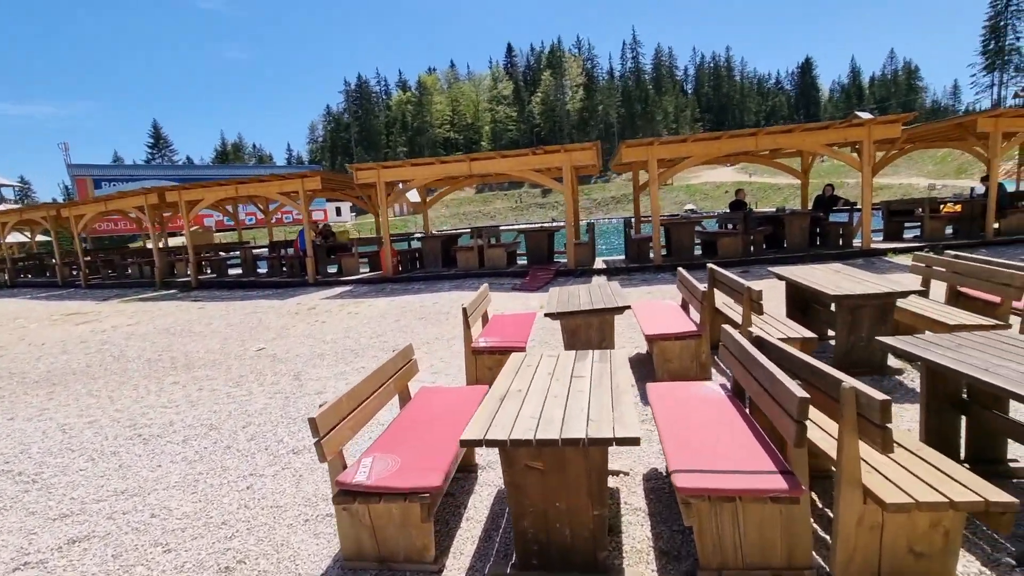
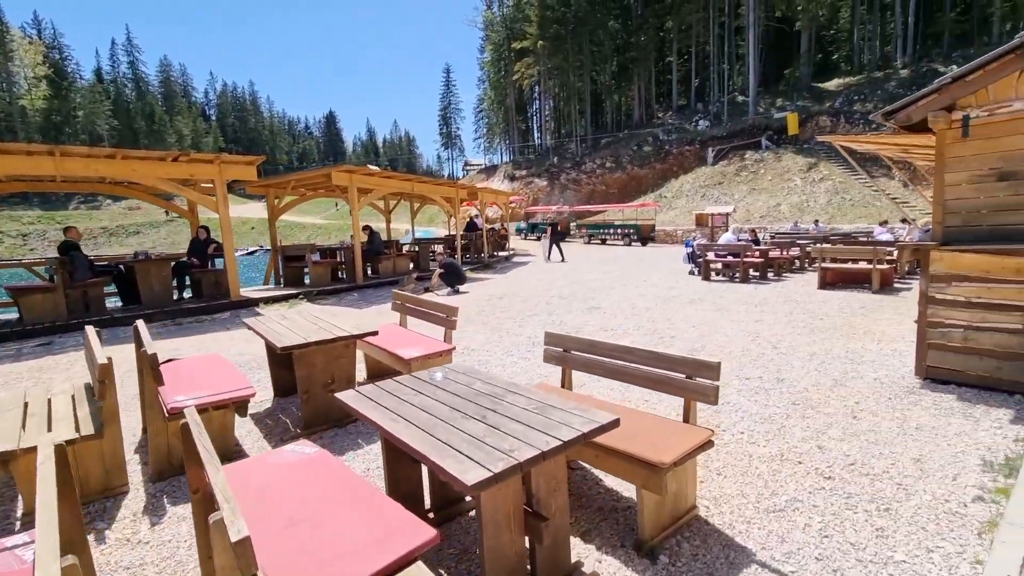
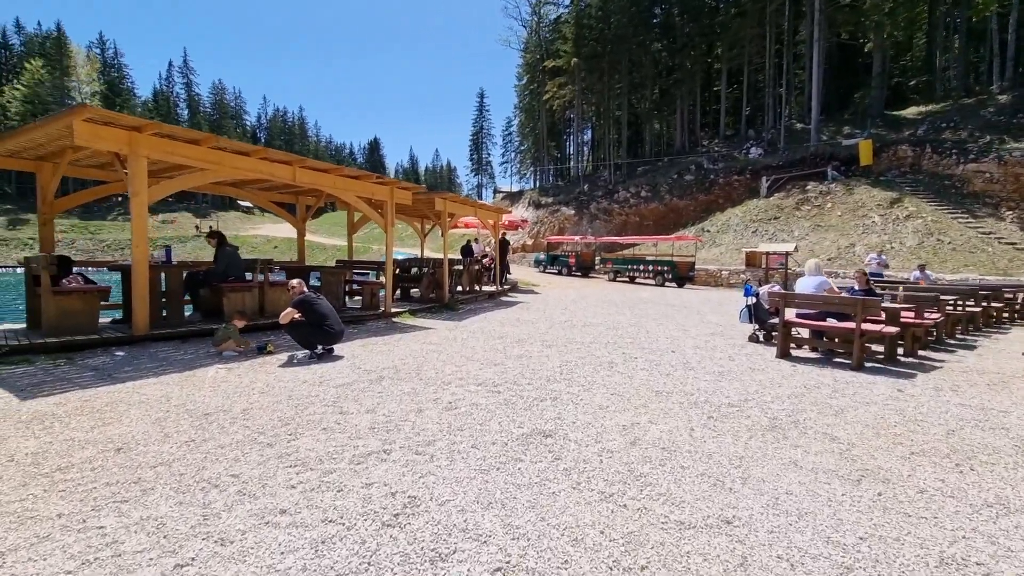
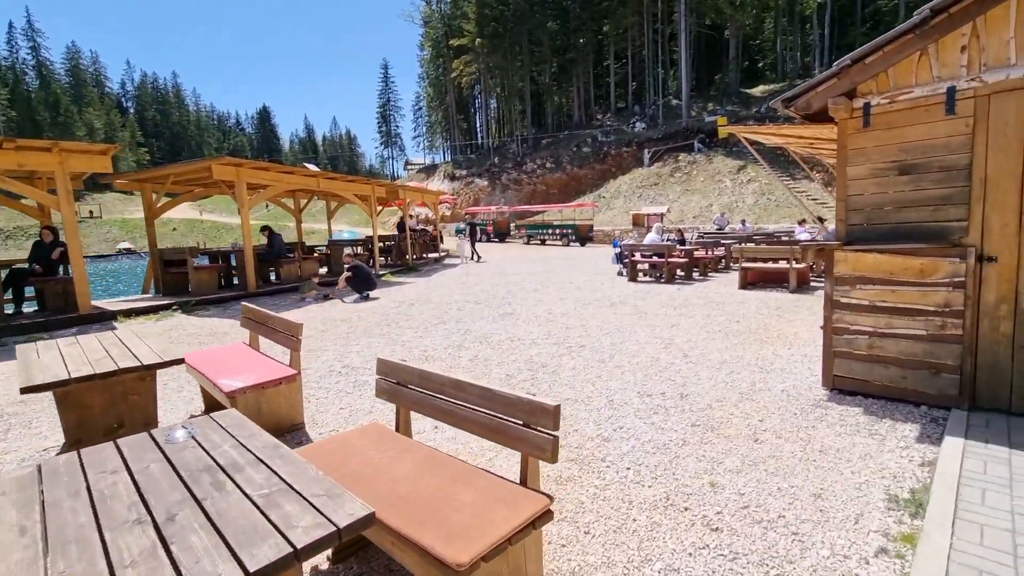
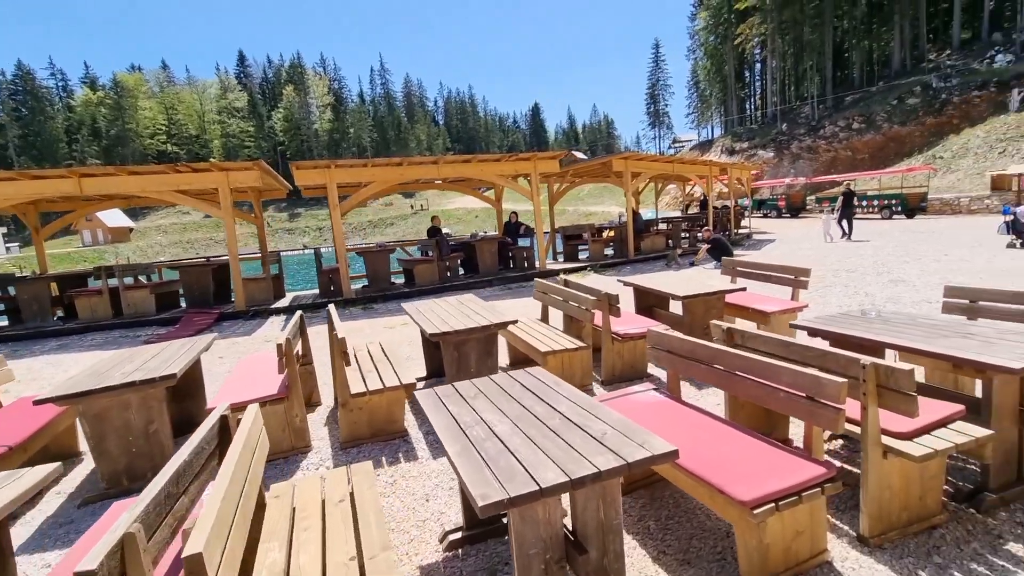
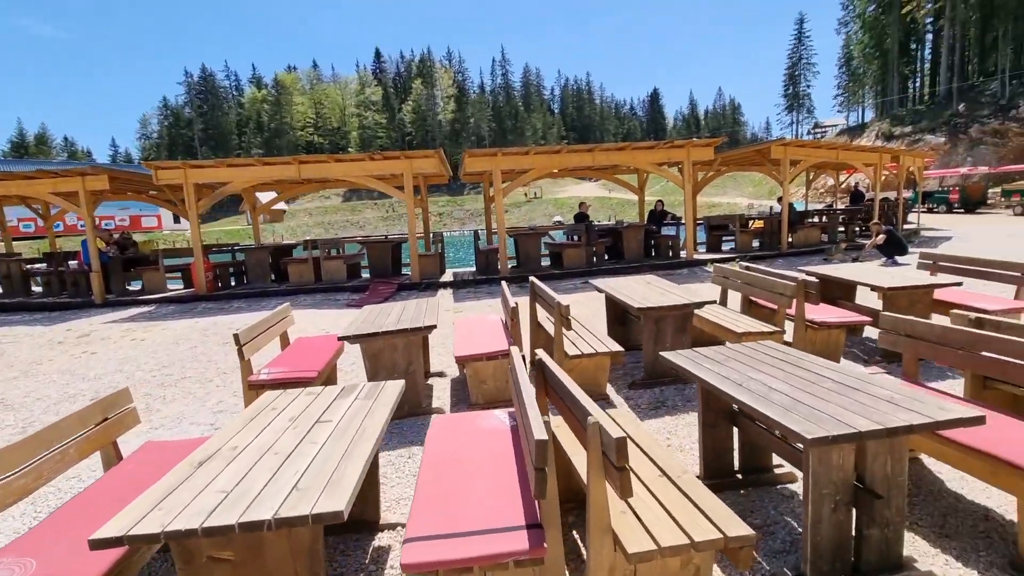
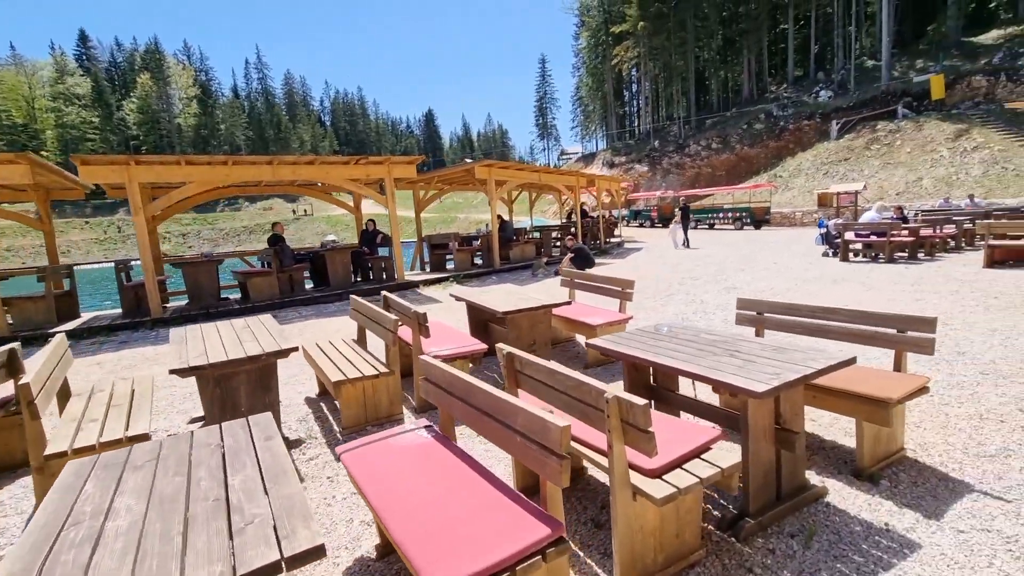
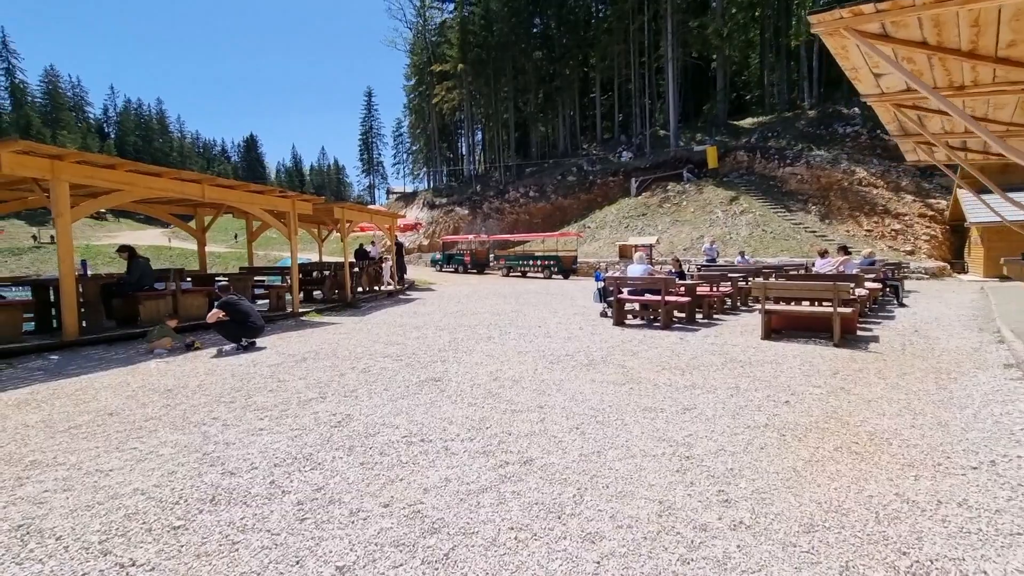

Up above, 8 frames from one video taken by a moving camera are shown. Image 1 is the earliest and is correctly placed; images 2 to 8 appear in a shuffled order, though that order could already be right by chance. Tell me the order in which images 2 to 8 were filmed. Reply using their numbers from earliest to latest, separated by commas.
6, 5, 7, 2, 4, 8, 3
